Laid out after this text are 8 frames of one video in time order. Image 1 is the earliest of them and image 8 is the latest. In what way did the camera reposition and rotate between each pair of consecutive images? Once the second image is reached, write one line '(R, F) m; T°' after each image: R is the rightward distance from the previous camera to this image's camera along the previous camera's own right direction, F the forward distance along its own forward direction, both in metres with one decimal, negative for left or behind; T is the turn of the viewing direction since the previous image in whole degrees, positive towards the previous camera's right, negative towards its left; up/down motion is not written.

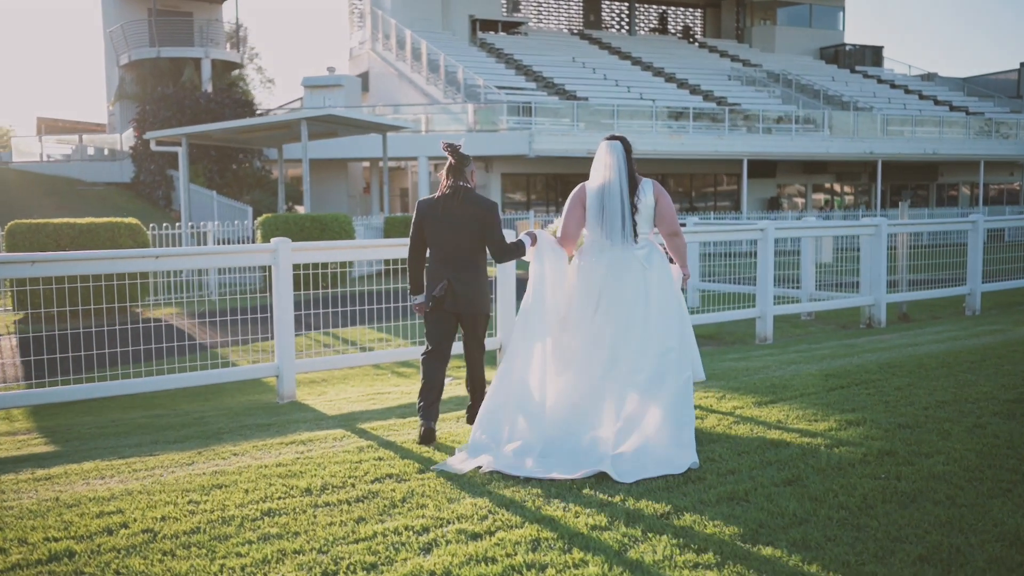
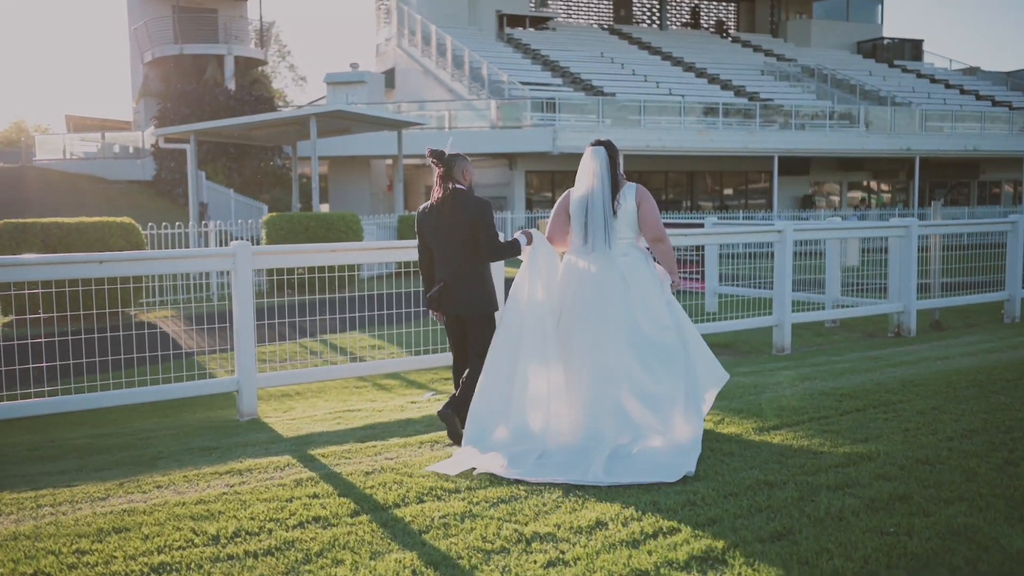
(+0.3, +0.6) m; -2°
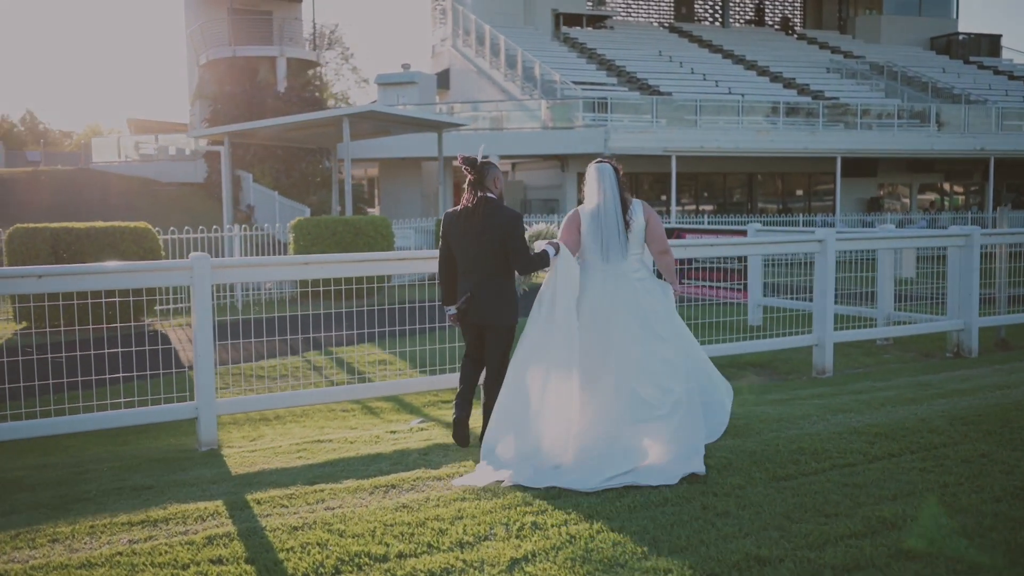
(+0.4, +0.7) m; -4°
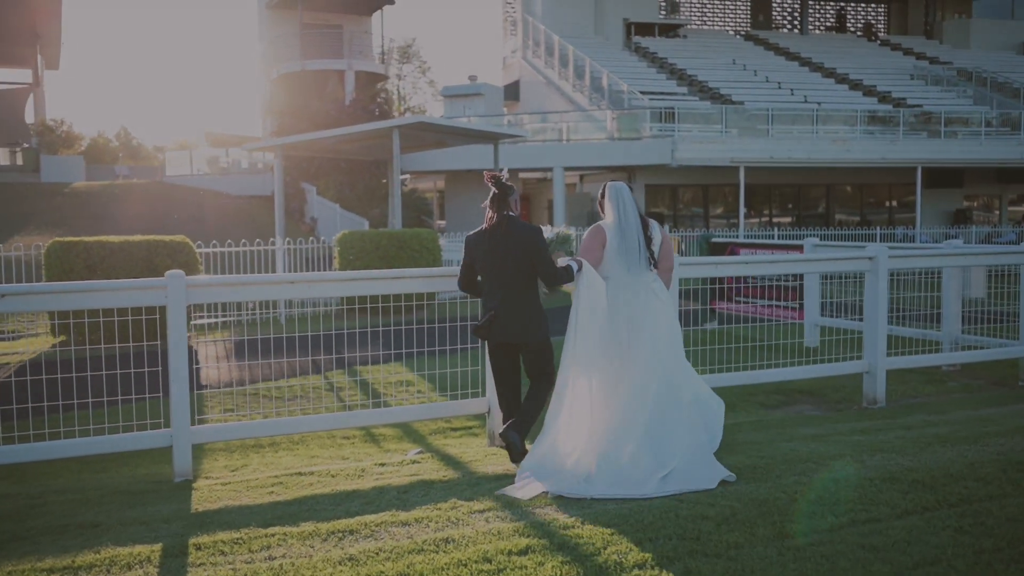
(+0.4, +0.5) m; -5°
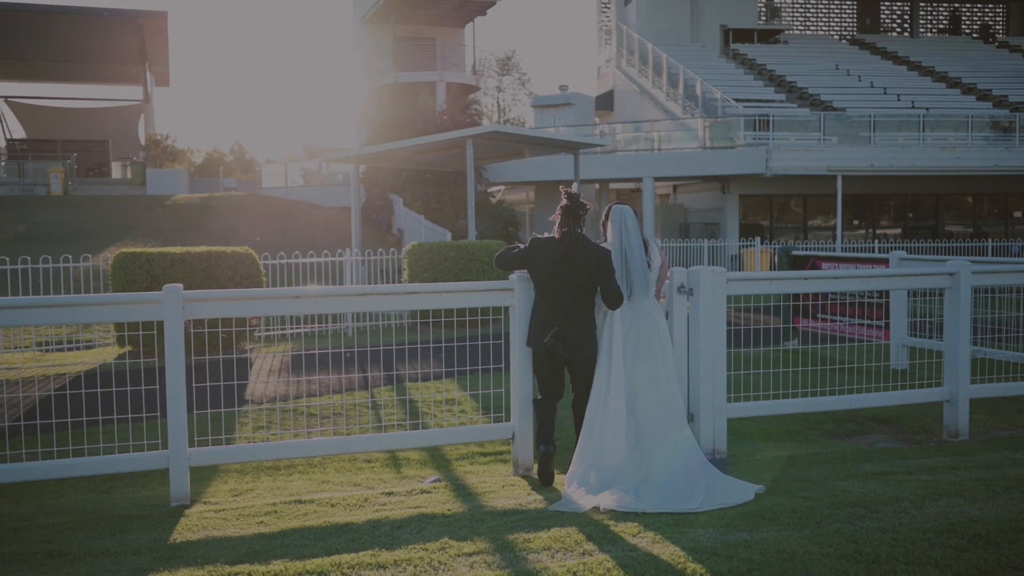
(+0.4, +0.4) m; -6°
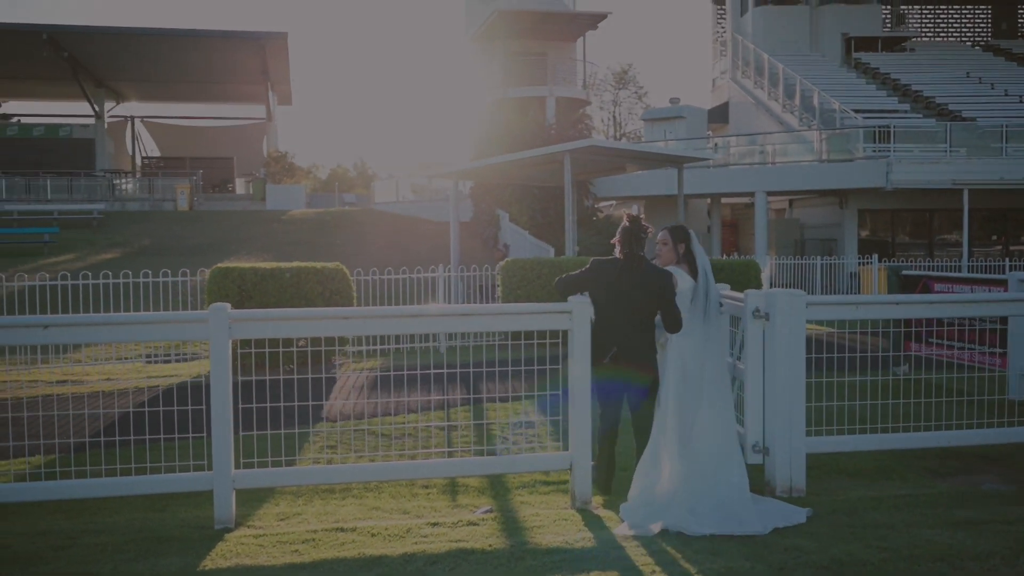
(+0.3, +0.3) m; -7°
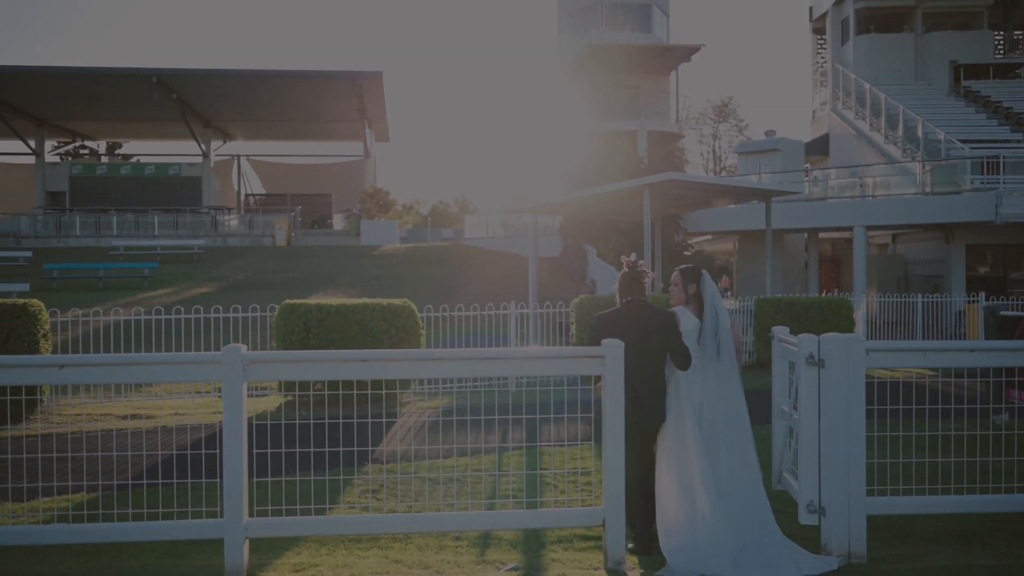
(+0.4, +0.3) m; -6°
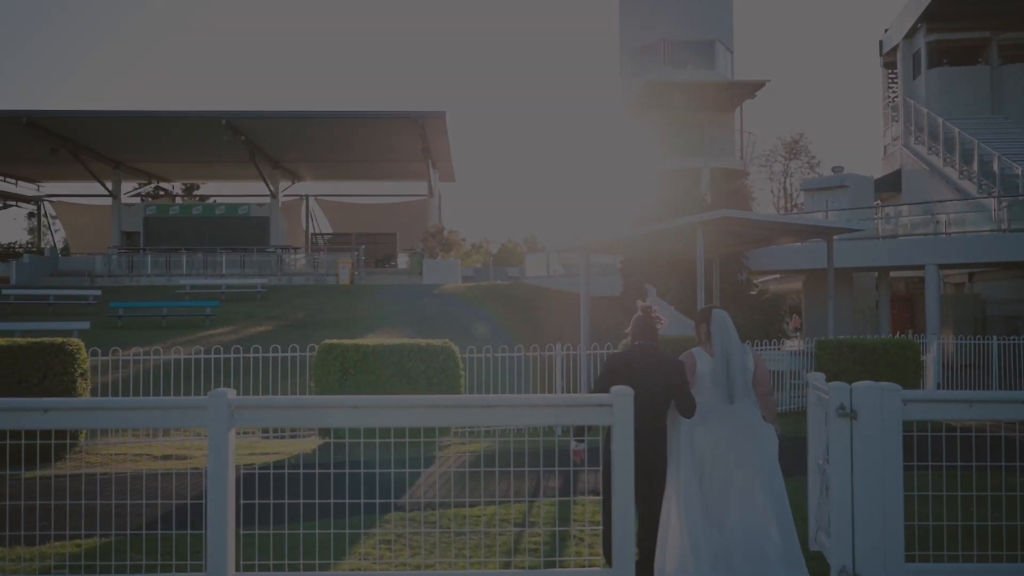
(+0.3, +0.3) m; -4°
